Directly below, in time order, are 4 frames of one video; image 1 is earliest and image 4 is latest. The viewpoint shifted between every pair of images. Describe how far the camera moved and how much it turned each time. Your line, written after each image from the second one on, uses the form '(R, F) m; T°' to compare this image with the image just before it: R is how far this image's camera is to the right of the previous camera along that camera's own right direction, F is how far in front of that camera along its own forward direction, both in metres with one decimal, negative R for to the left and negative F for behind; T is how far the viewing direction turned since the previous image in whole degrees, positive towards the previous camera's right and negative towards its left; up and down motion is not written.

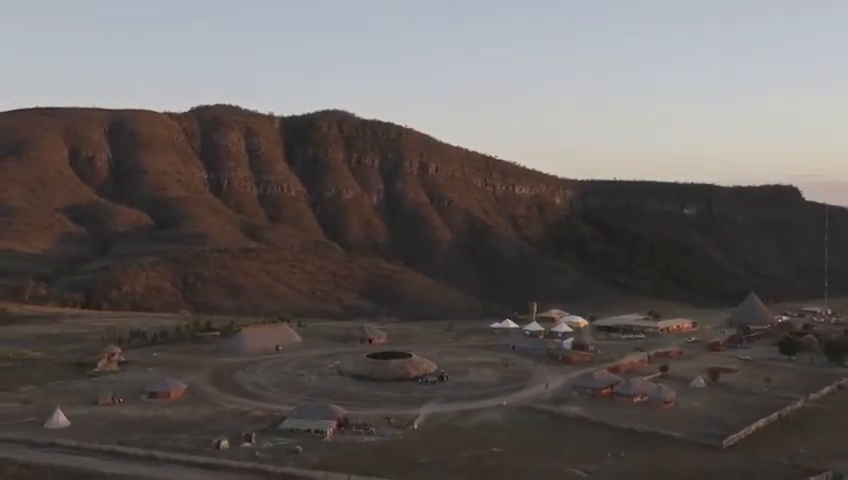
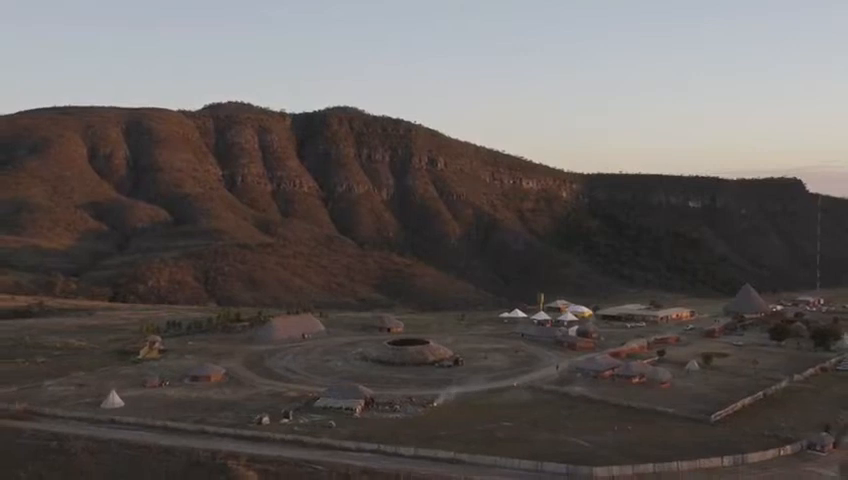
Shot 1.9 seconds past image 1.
(-0.5, -4.3) m; 0°
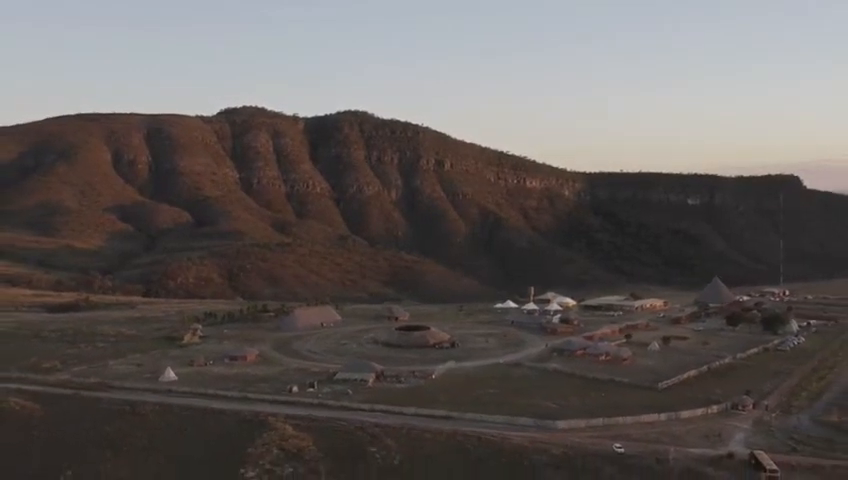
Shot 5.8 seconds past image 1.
(+0.6, -9.3) m; -1°
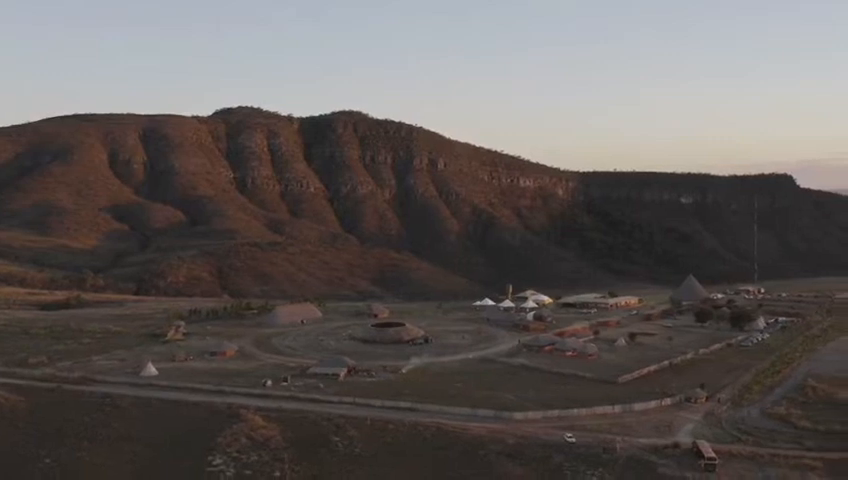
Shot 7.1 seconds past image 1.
(+1.9, -2.0) m; 0°
